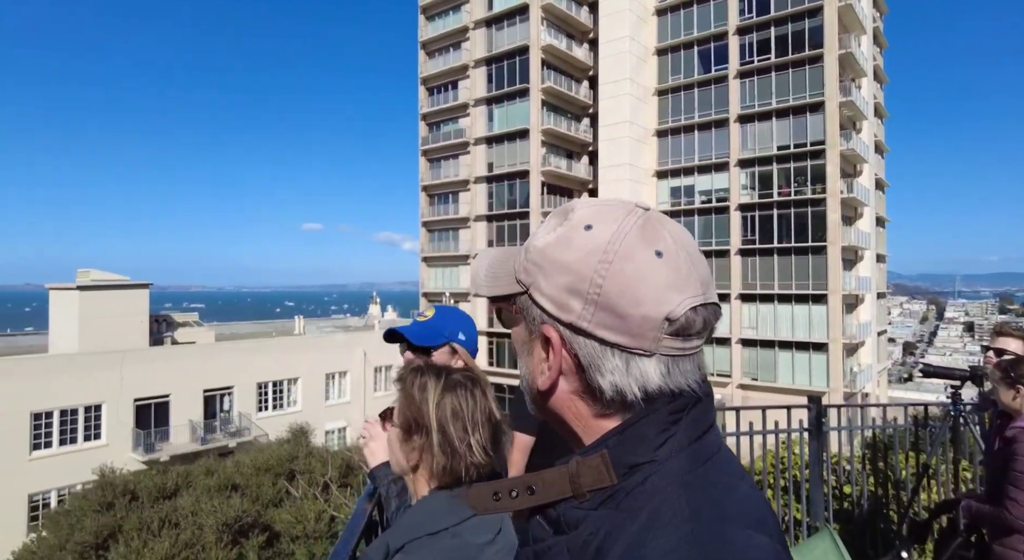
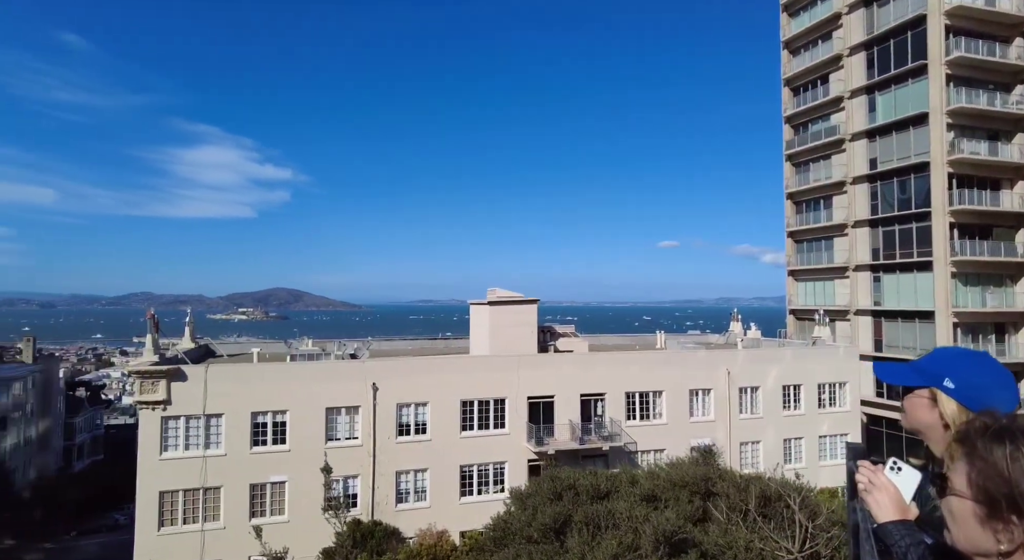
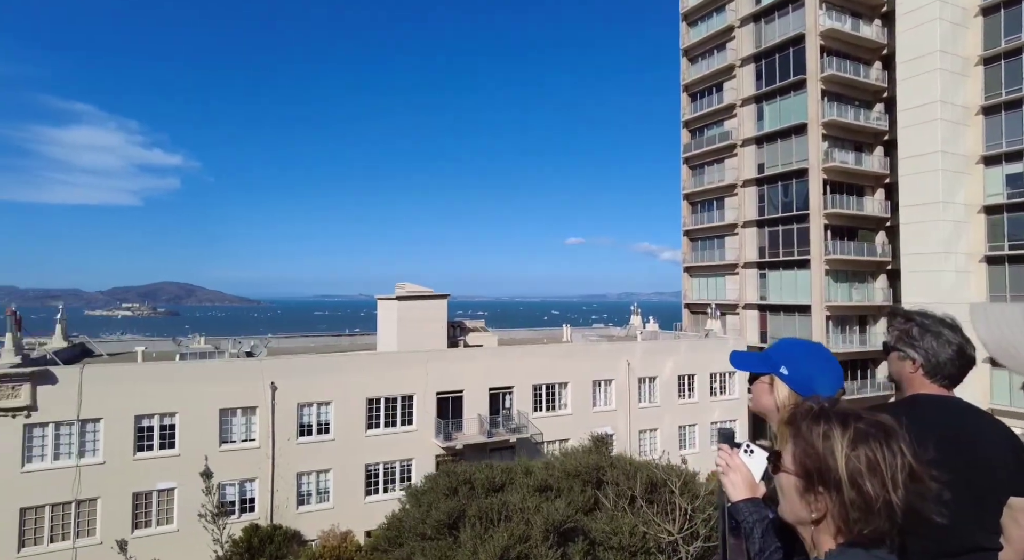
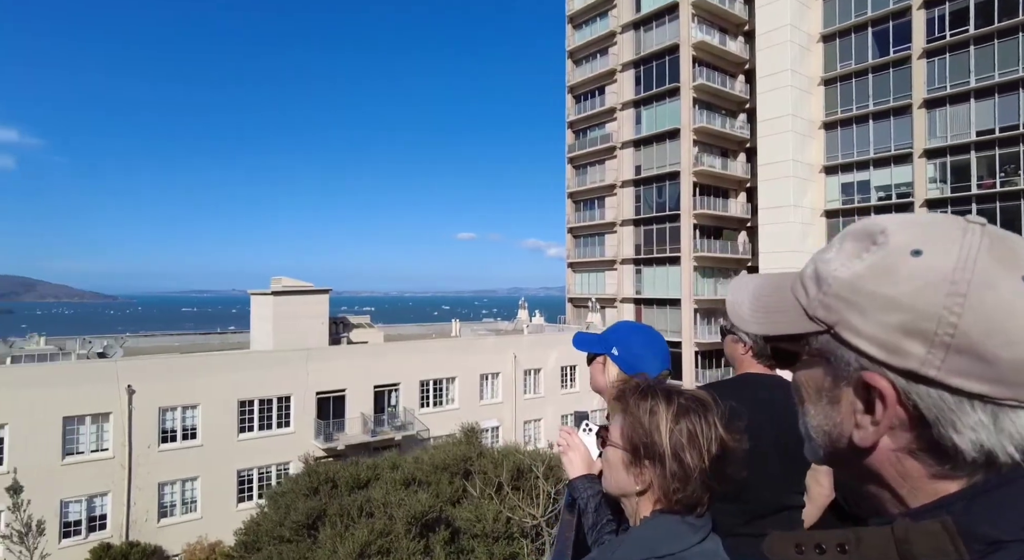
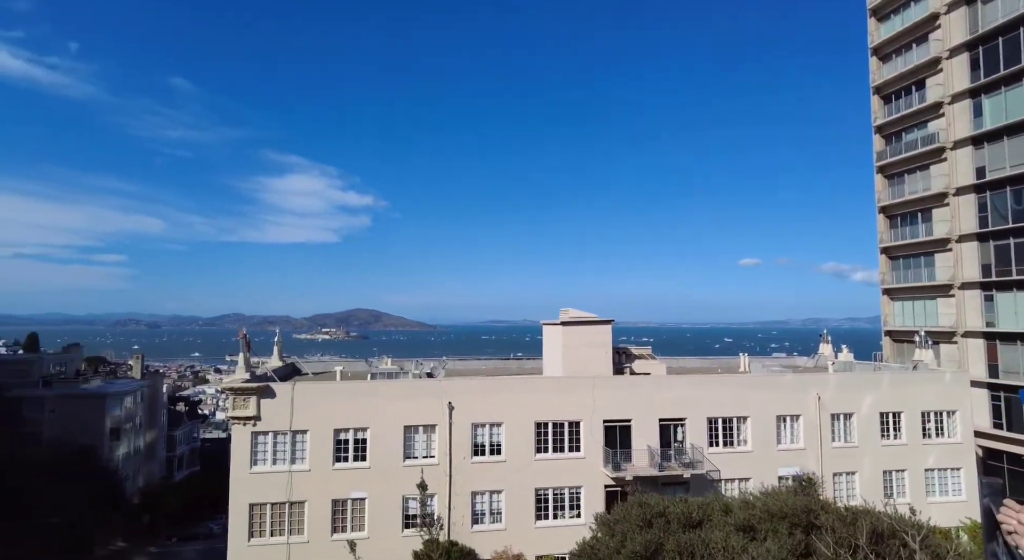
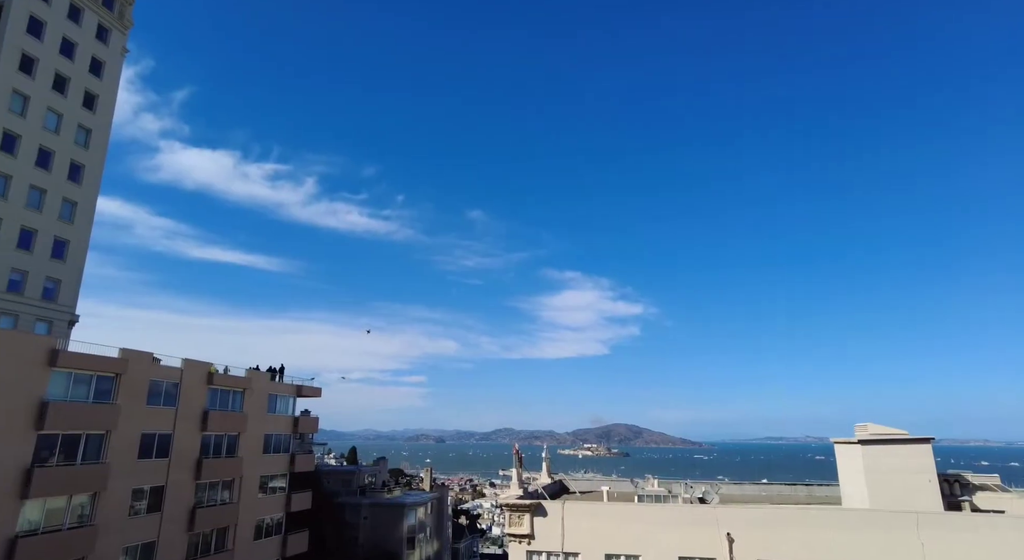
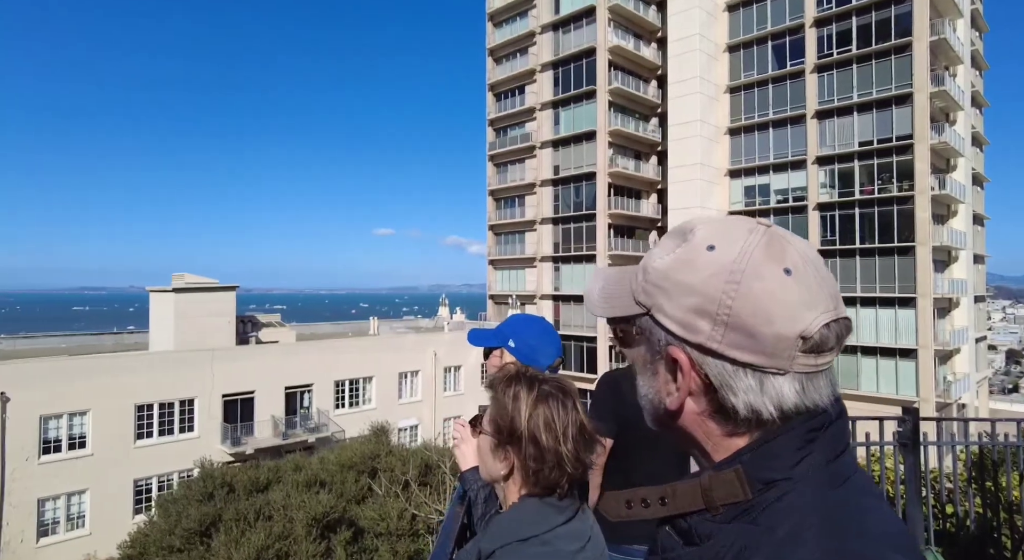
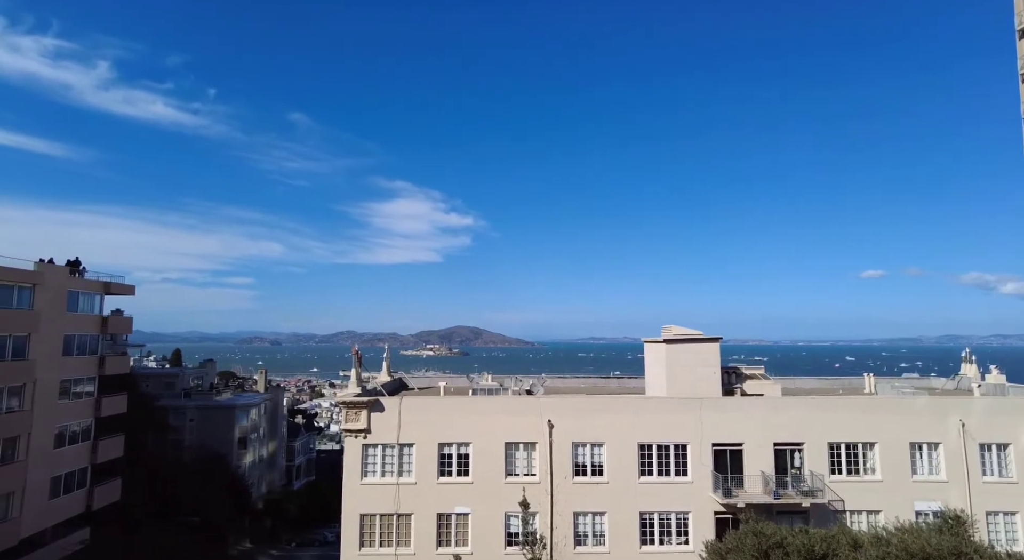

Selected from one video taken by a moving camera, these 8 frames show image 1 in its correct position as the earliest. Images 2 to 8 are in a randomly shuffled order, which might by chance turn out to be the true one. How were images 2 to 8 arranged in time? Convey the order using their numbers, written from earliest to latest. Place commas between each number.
7, 4, 3, 2, 5, 8, 6
